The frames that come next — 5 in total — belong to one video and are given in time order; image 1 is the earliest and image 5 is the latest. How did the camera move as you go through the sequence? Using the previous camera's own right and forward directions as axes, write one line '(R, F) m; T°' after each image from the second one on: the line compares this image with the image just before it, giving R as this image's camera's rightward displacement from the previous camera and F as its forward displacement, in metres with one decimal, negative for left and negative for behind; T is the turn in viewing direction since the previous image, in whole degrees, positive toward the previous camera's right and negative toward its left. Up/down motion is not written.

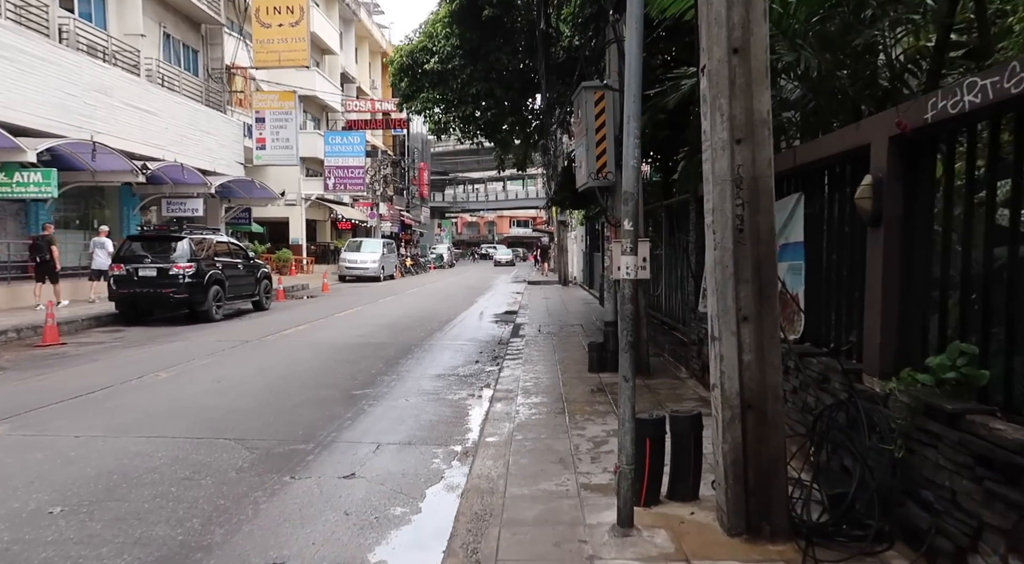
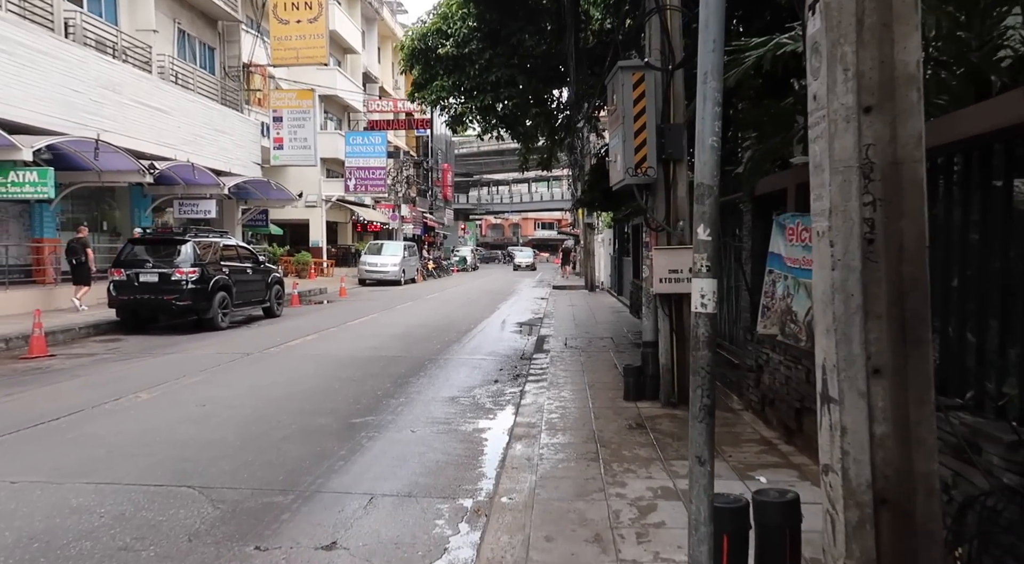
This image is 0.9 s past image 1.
(0.0, +1.1) m; -2°
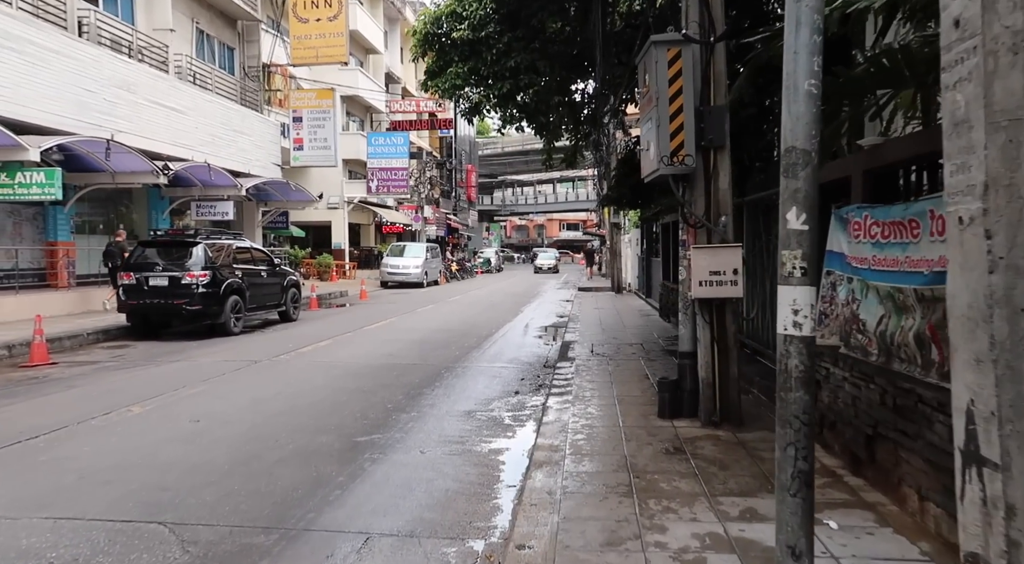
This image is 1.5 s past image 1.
(0.0, +0.7) m; -2°
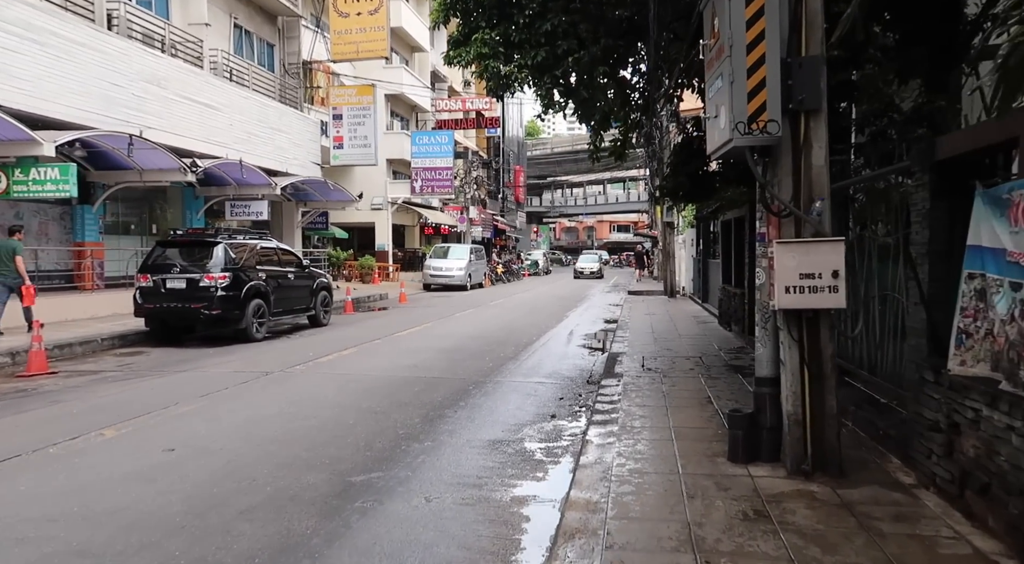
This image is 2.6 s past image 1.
(+0.1, +1.3) m; -4°
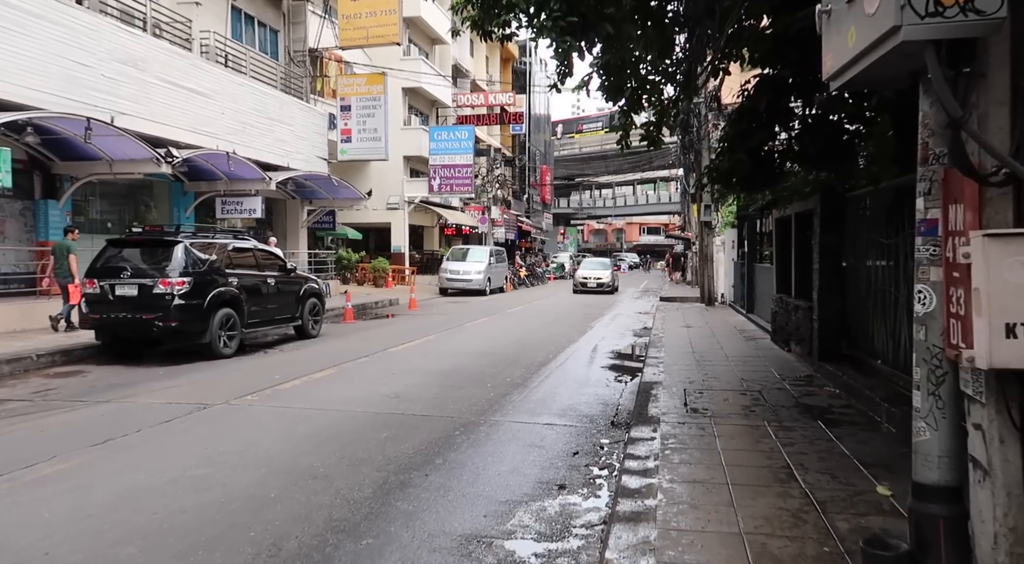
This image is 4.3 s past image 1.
(+0.3, +2.1) m; -2°
